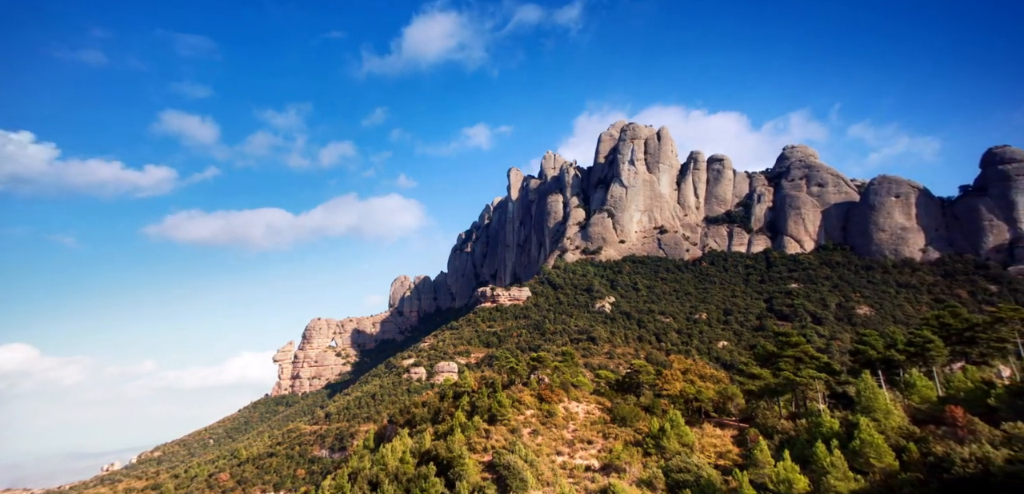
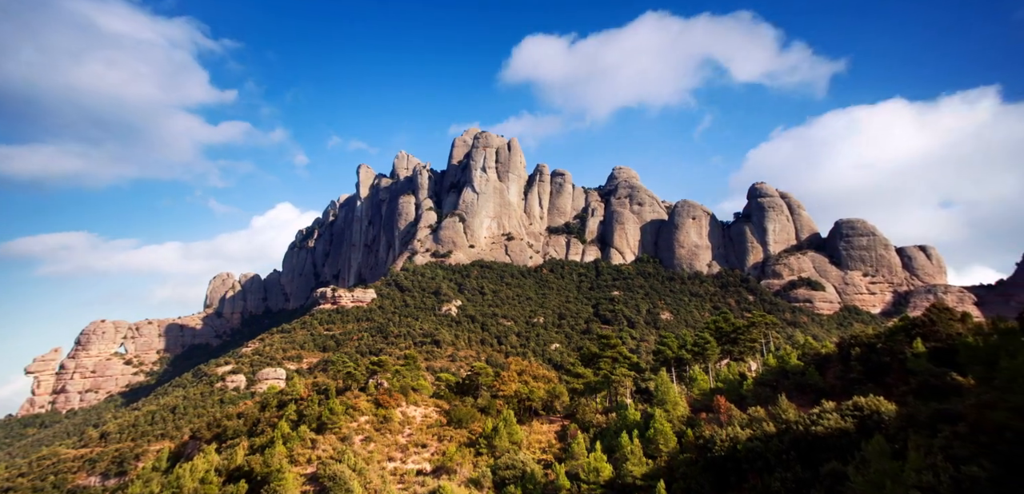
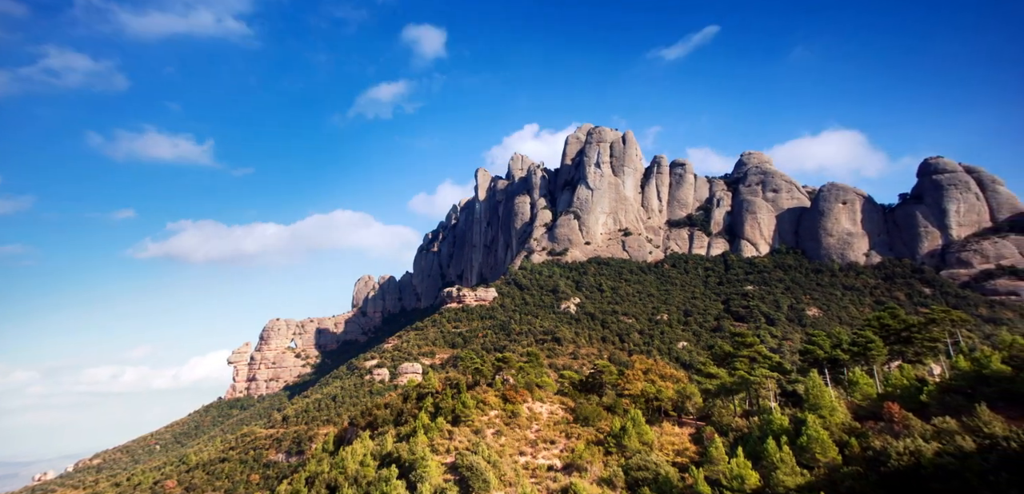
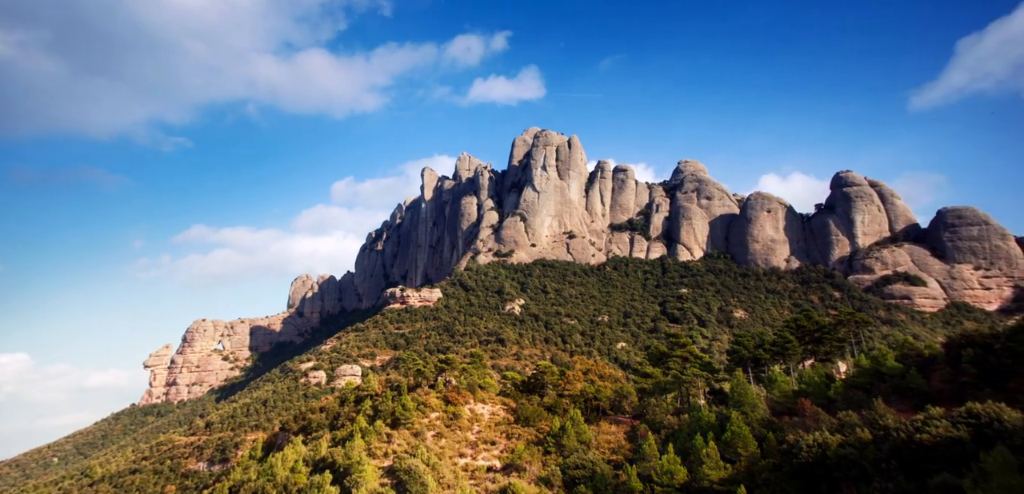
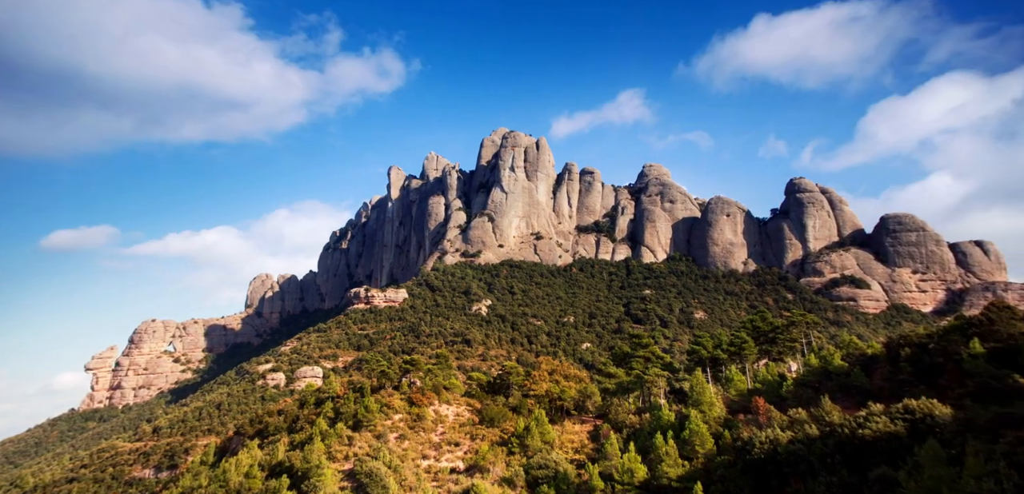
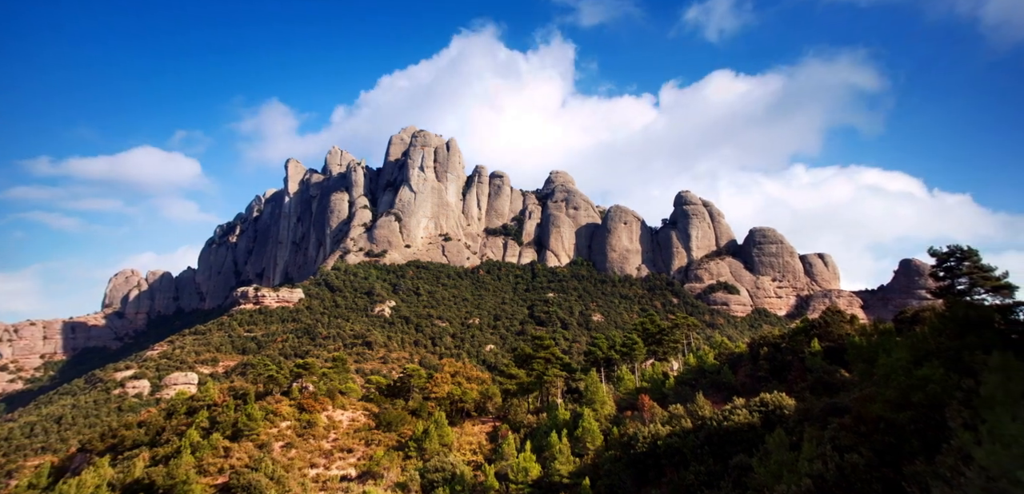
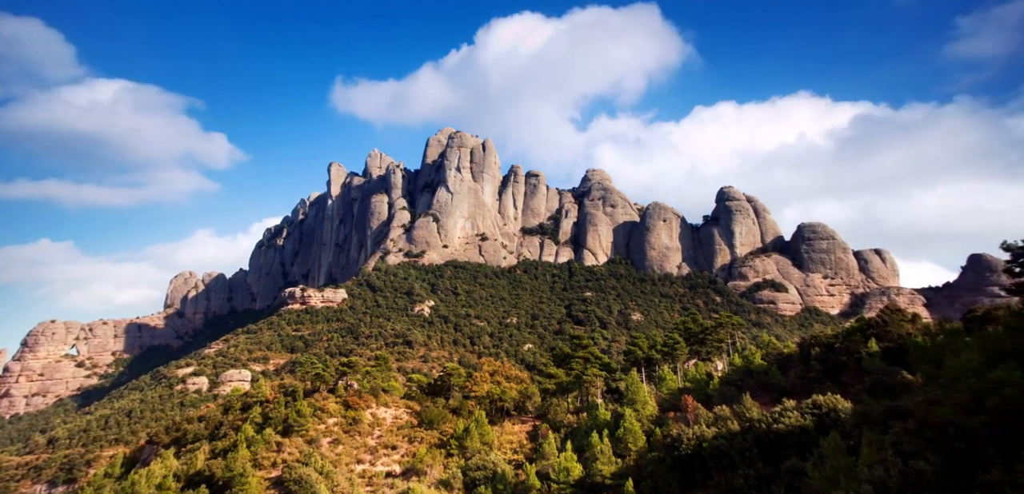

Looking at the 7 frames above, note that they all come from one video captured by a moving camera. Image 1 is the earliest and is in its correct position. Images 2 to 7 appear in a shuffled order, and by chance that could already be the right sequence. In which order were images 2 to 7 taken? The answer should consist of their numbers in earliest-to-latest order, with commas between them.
3, 4, 5, 2, 7, 6
